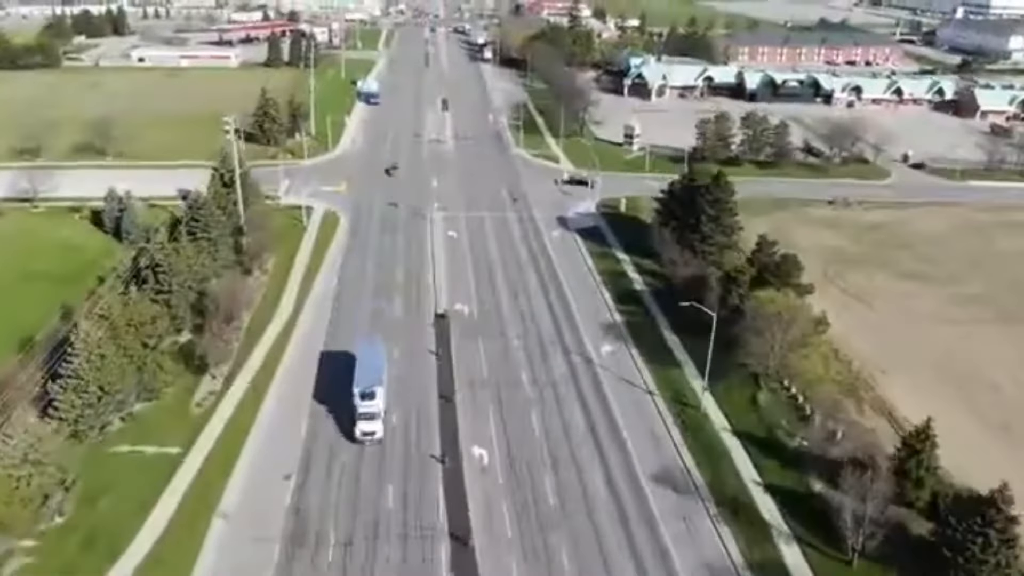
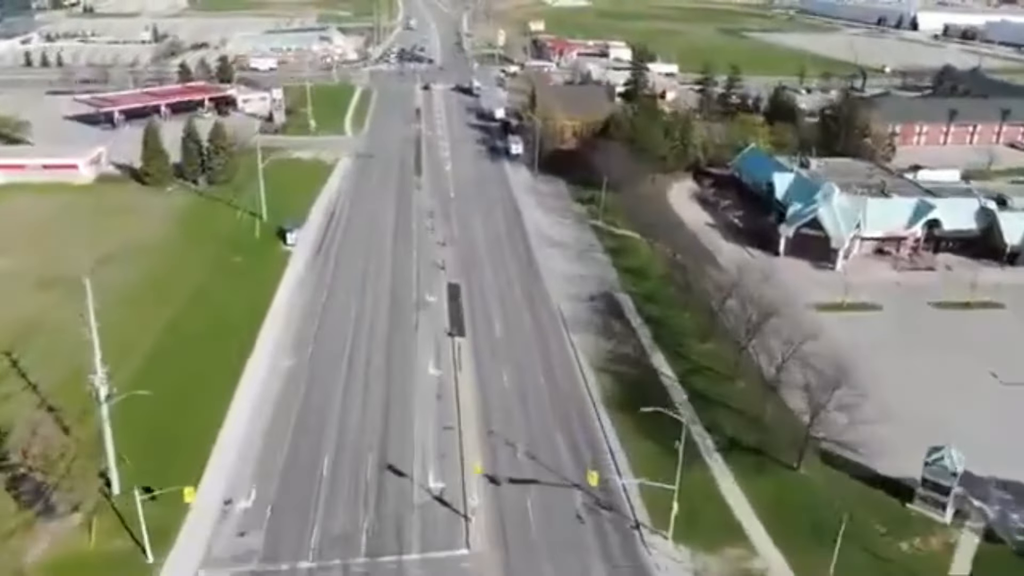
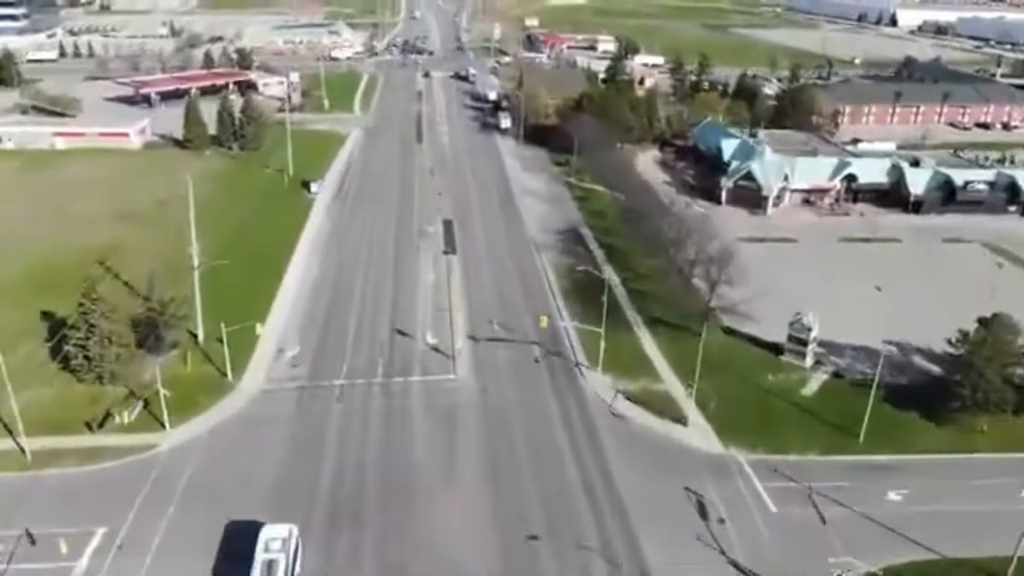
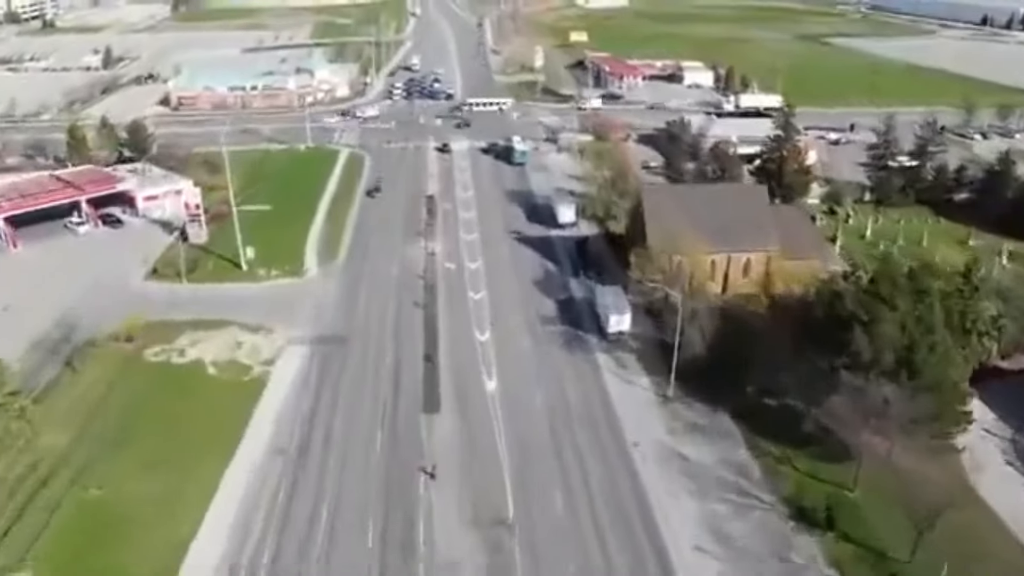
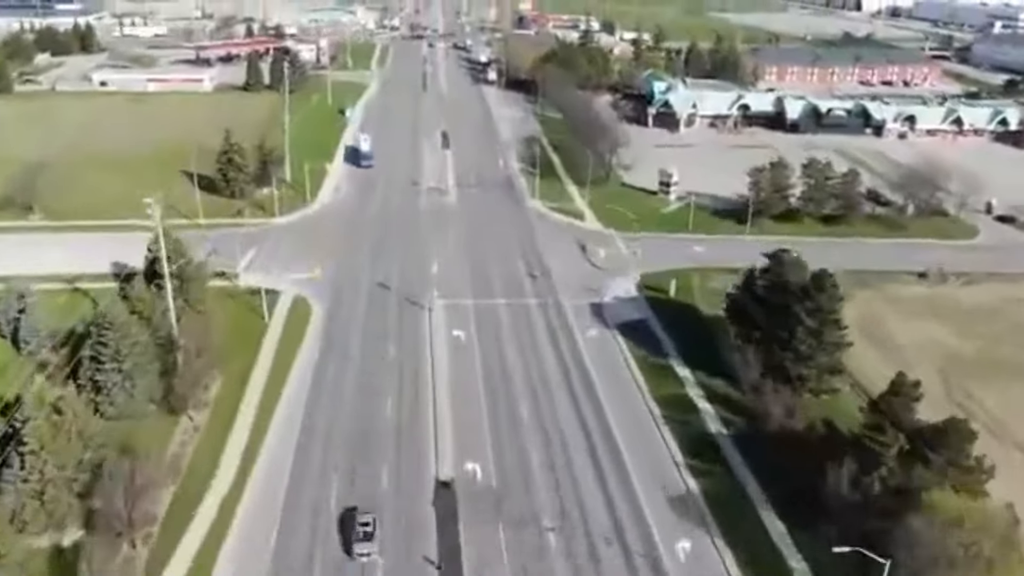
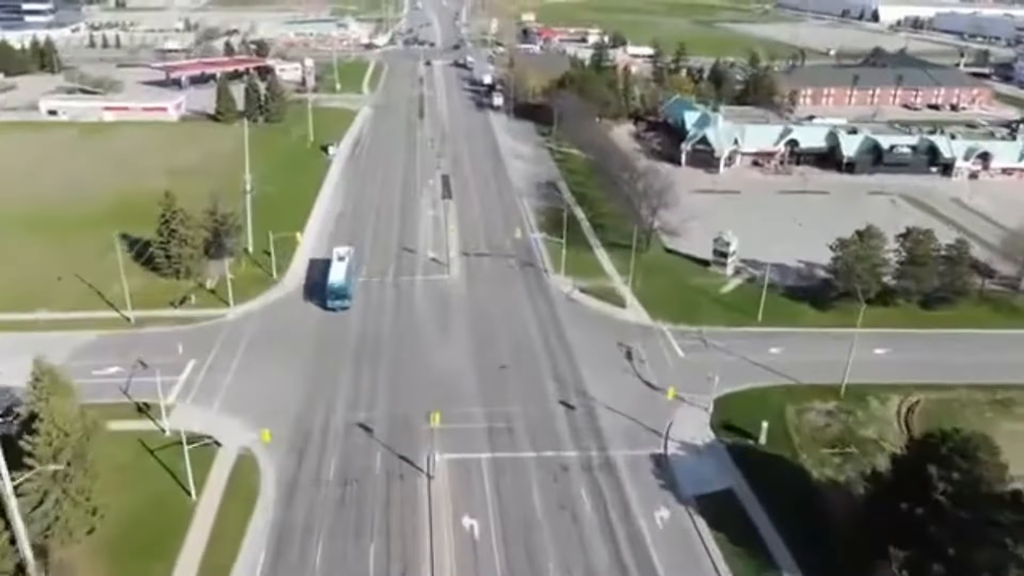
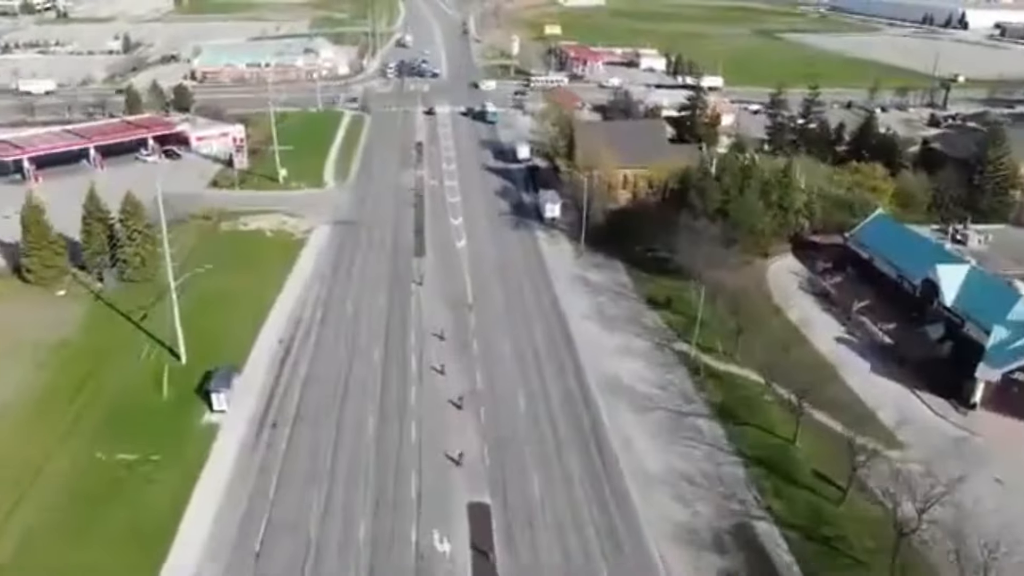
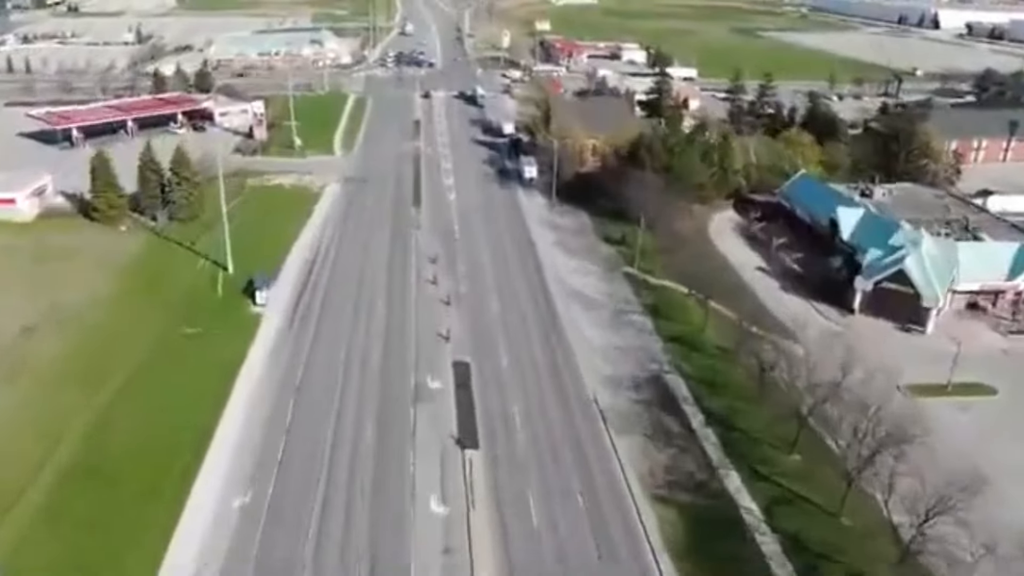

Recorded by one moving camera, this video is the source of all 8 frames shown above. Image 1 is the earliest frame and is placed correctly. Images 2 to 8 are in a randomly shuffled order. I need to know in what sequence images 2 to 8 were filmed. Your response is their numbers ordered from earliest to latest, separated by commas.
5, 6, 3, 2, 8, 7, 4
